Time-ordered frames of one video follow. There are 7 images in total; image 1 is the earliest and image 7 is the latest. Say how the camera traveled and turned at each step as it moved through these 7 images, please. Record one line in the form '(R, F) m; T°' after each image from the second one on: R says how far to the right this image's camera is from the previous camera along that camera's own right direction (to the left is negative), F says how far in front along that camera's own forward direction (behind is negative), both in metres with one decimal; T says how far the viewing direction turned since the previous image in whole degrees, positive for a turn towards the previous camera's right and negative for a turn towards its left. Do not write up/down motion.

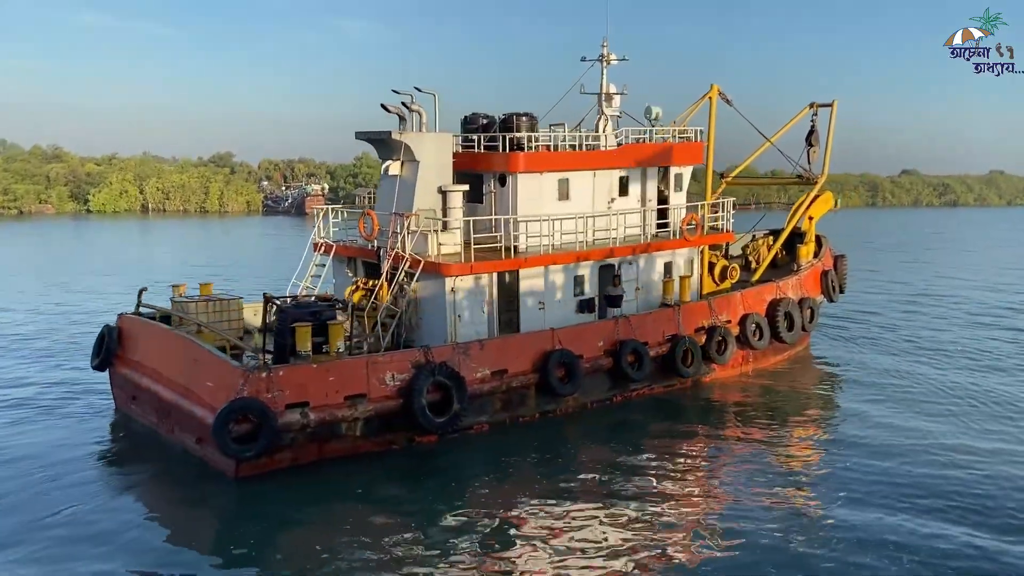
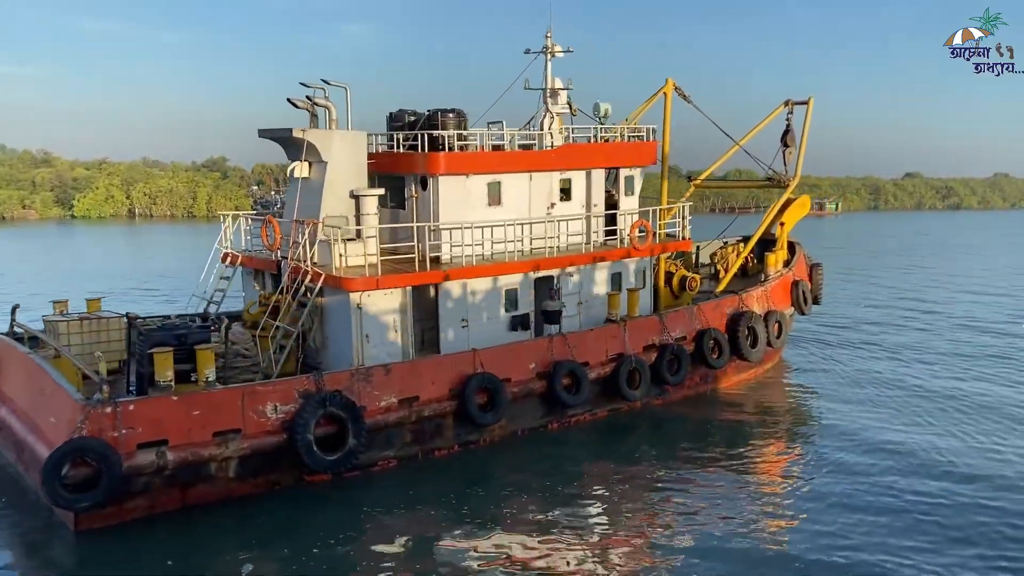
(+1.1, +1.2) m; 0°
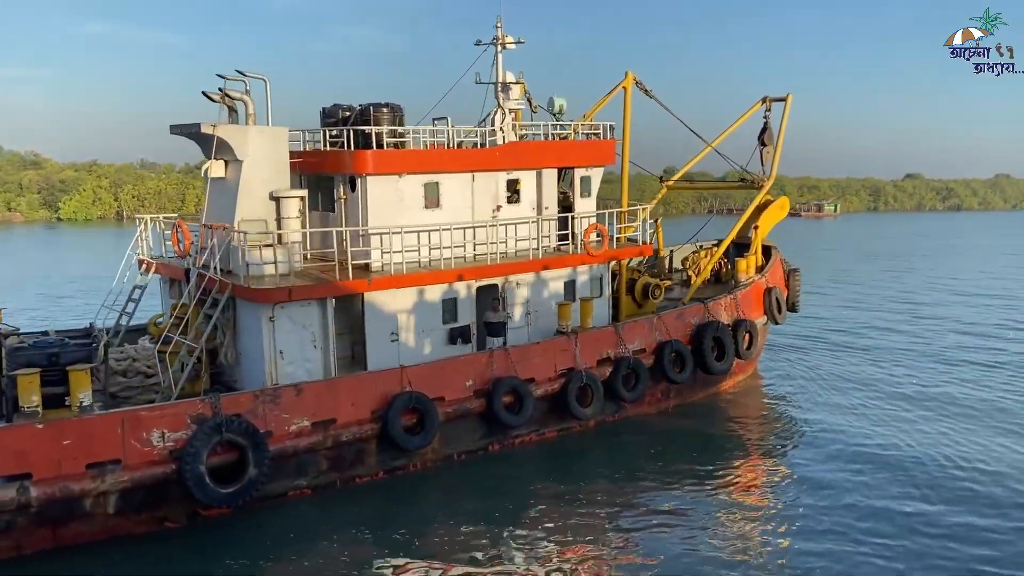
(+0.8, +0.9) m; 0°
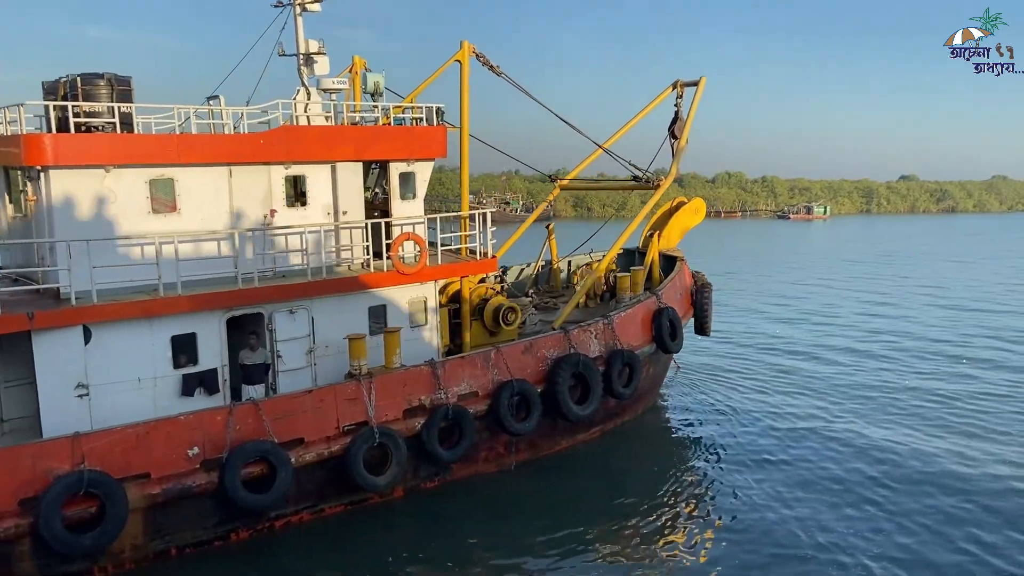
(+2.3, +2.6) m; 0°
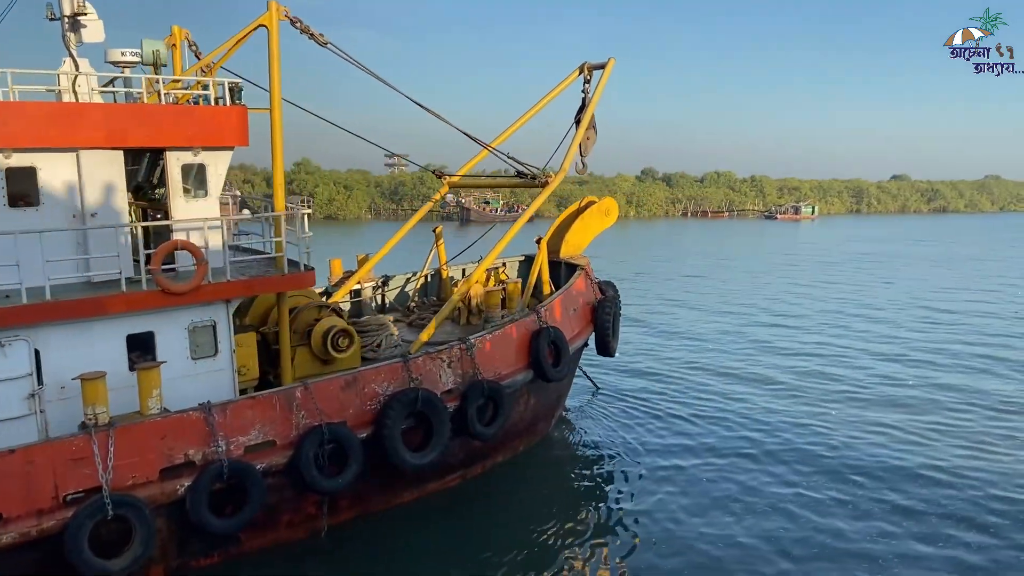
(+1.7, +1.9) m; 0°
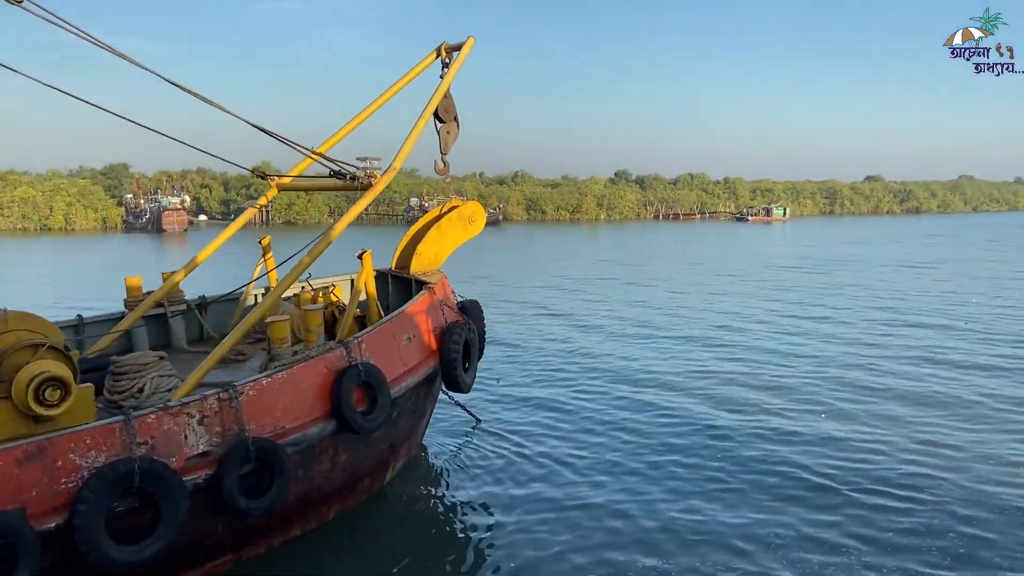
(+1.7, +1.9) m; +1°
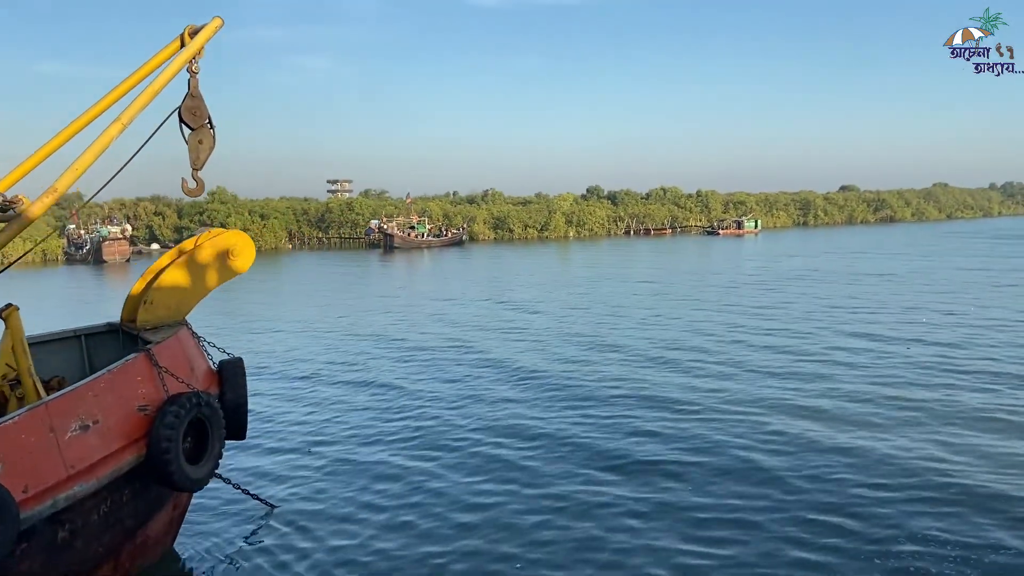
(+2.1, +2.3) m; +1°
